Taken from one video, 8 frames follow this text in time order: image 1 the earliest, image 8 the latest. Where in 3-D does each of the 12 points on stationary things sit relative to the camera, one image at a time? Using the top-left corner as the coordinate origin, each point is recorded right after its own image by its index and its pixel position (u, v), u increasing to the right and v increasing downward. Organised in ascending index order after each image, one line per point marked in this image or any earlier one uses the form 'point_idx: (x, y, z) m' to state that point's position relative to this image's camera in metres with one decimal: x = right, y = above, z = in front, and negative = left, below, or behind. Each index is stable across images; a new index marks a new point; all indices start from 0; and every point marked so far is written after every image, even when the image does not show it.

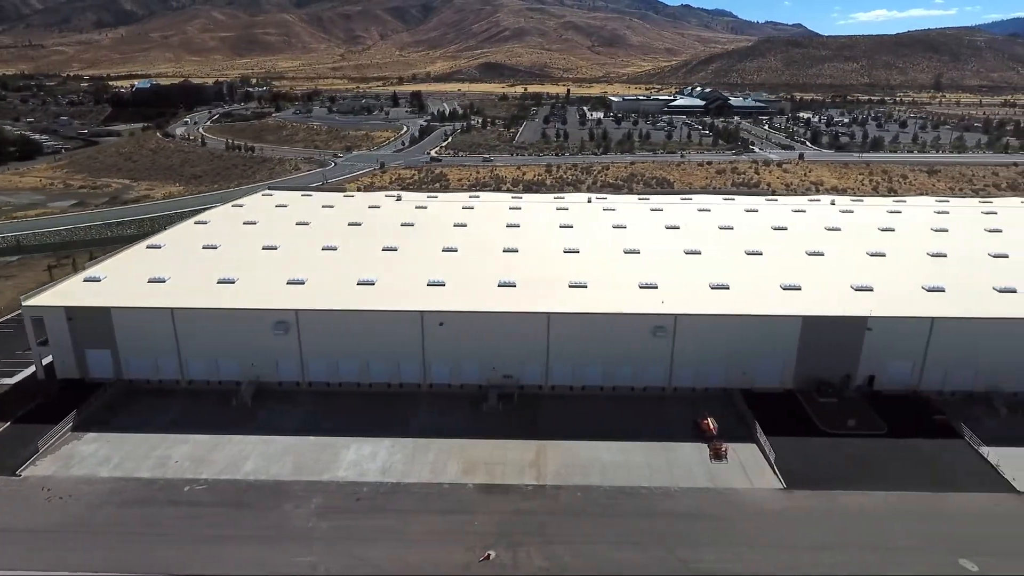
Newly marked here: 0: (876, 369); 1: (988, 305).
0: (+9.8, -2.2, +19.8) m
1: (+12.8, -0.5, +19.7) m
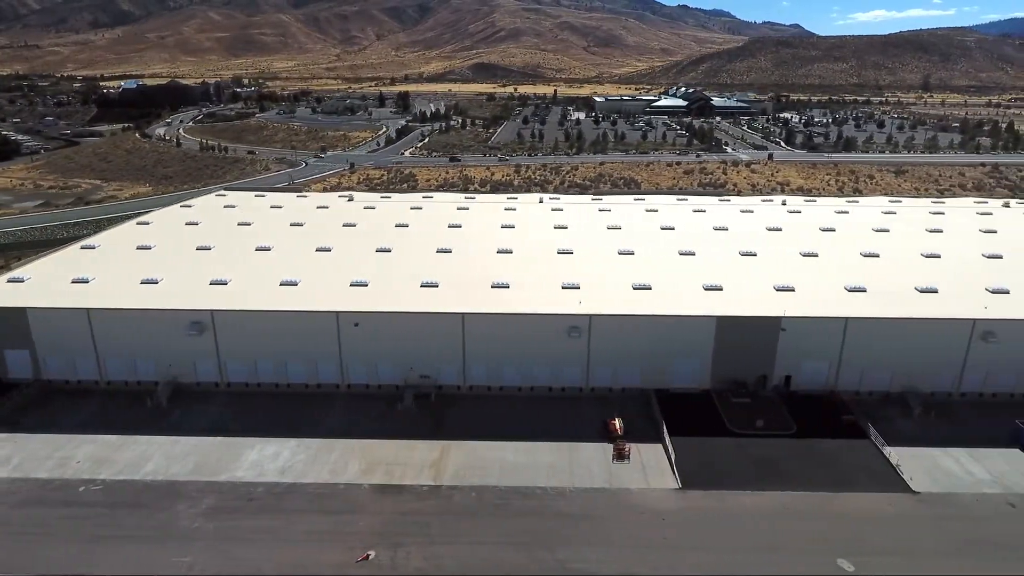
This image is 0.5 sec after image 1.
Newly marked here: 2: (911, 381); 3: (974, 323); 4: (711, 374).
0: (+7.5, -2.2, +19.8) m
1: (+10.6, -0.5, +19.7) m
2: (+10.7, -2.5, +19.8) m
3: (+12.1, -0.9, +19.2) m
4: (+5.4, -2.4, +19.9) m
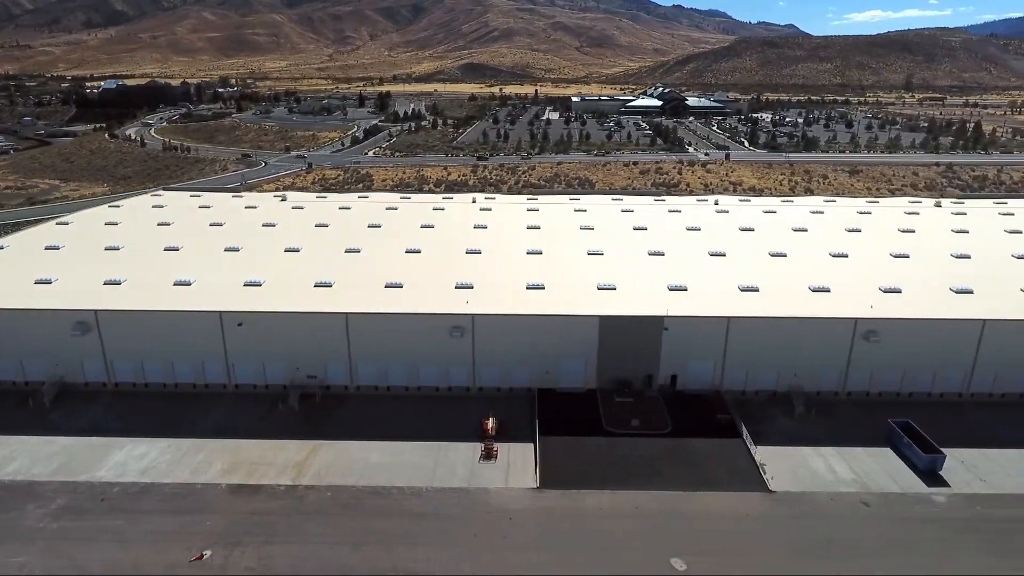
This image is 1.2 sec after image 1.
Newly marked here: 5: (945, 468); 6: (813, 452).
0: (+4.5, -2.2, +19.8) m
1: (+7.5, -0.5, +19.7) m
2: (+7.7, -2.5, +19.9) m
3: (+9.0, -0.9, +19.2) m
4: (+2.3, -2.3, +19.9) m
5: (+9.6, -4.0, +16.9) m
6: (+7.0, -3.9, +17.2) m
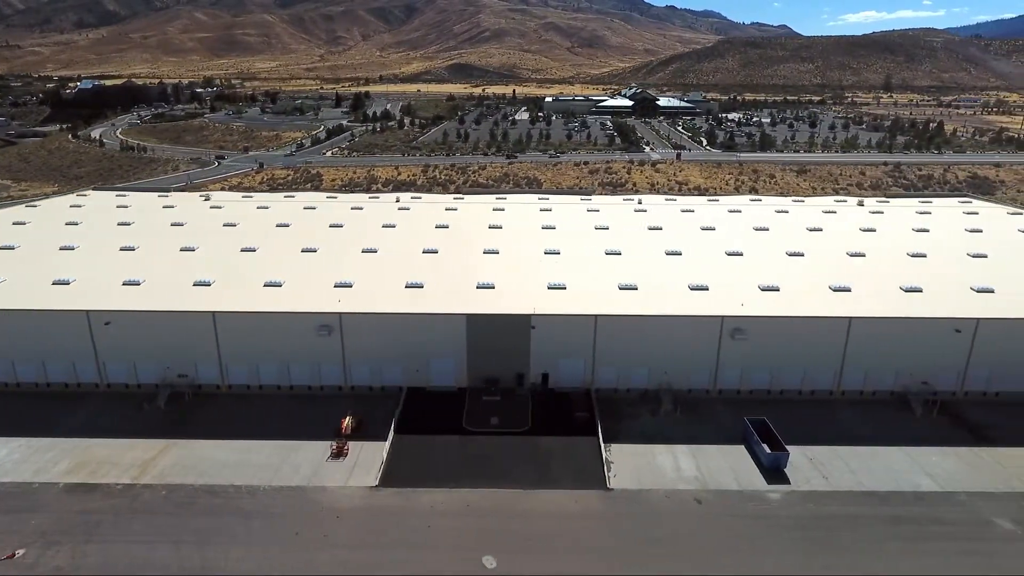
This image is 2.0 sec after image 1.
0: (+1.0, -2.1, +19.8) m
1: (+4.0, -0.4, +19.7) m
2: (+4.2, -2.4, +19.9) m
3: (+5.5, -0.9, +19.3) m
4: (-1.2, -2.3, +19.9) m
5: (+6.2, -3.9, +17.0) m
6: (+3.6, -3.8, +17.2) m
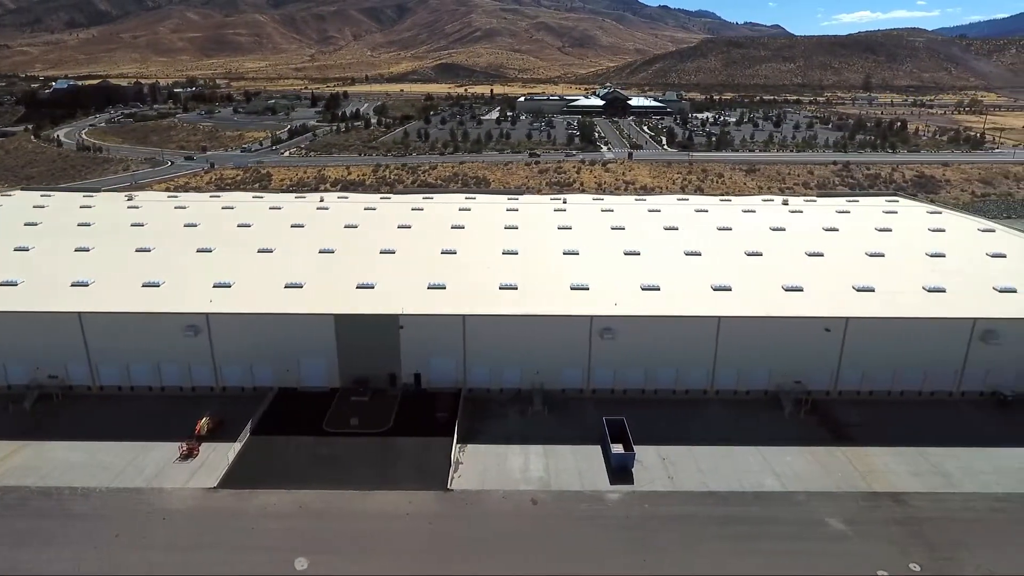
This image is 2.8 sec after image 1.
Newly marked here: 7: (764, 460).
0: (-2.5, -2.1, +19.7) m
1: (+0.6, -0.4, +19.6) m
2: (+0.7, -2.4, +19.8) m
3: (+2.1, -0.8, +19.2) m
4: (-4.6, -2.3, +19.8) m
5: (+2.7, -3.9, +16.9) m
6: (+0.1, -3.8, +17.1) m
7: (+5.8, -4.0, +16.9) m
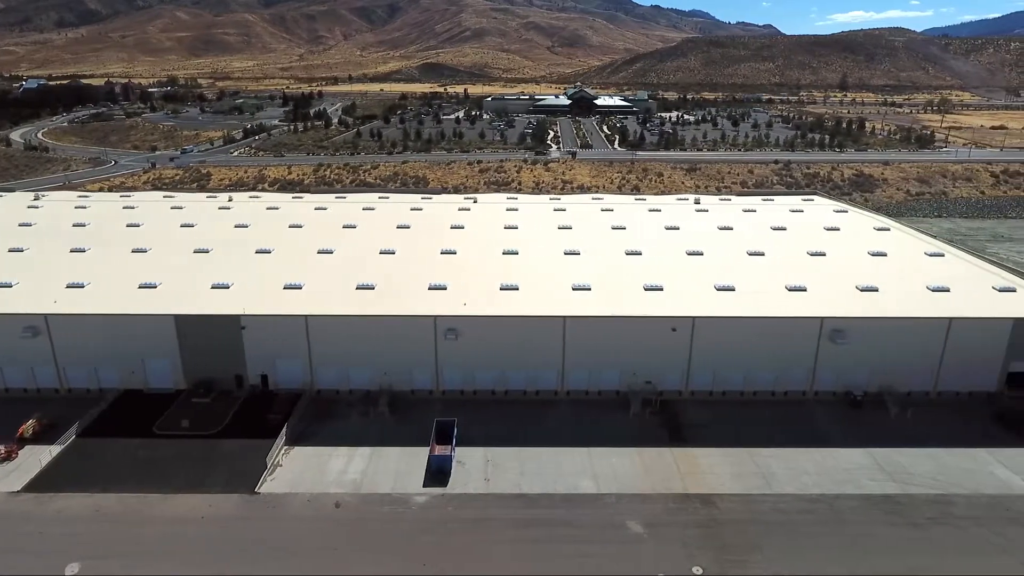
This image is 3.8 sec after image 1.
0: (-6.5, -2.1, +19.5) m
1: (-3.5, -0.4, +19.4) m
2: (-3.3, -2.4, +19.6) m
3: (-2.0, -0.8, +19.0) m
4: (-8.7, -2.3, +19.5) m
5: (-1.3, -3.9, +16.7) m
6: (-3.9, -3.8, +16.9) m
7: (+1.7, -3.9, +16.7) m
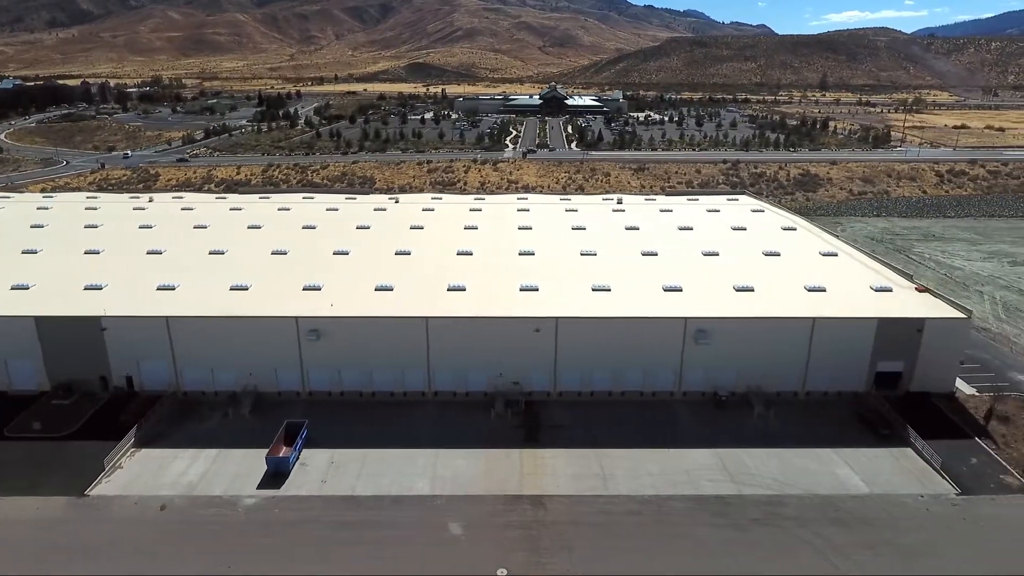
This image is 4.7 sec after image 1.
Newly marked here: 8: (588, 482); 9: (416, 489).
0: (-10.1, -2.2, +19.4) m
1: (-7.1, -0.4, +19.3) m
2: (-6.8, -2.5, +19.5) m
3: (-5.5, -0.9, +18.9) m
4: (-12.2, -2.3, +19.4) m
5: (-4.8, -3.9, +16.6) m
6: (-7.4, -3.8, +16.9) m
7: (-1.8, -4.0, +16.7) m
8: (+1.7, -4.2, +16.0) m
9: (-2.0, -4.3, +15.7) m
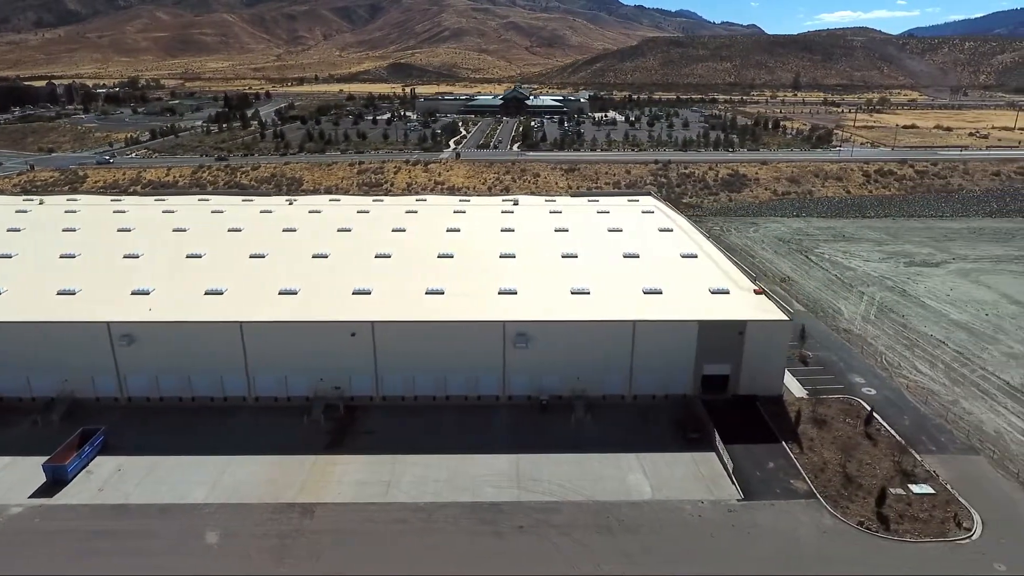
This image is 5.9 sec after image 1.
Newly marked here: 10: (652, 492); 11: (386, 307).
0: (-14.8, -2.3, +19.1) m
1: (-11.8, -0.5, +19.1) m
2: (-11.5, -2.6, +19.2) m
3: (-10.2, -1.0, +18.7) m
4: (-16.9, -2.5, +19.1) m
5: (-9.5, -4.1, +16.4) m
6: (-12.1, -4.0, +16.6) m
7: (-6.5, -4.1, +16.4) m
8: (-3.0, -4.3, +15.8) m
9: (-6.7, -4.4, +15.5) m
10: (+3.0, -4.4, +15.8) m
11: (-3.4, -0.5, +19.6) m
